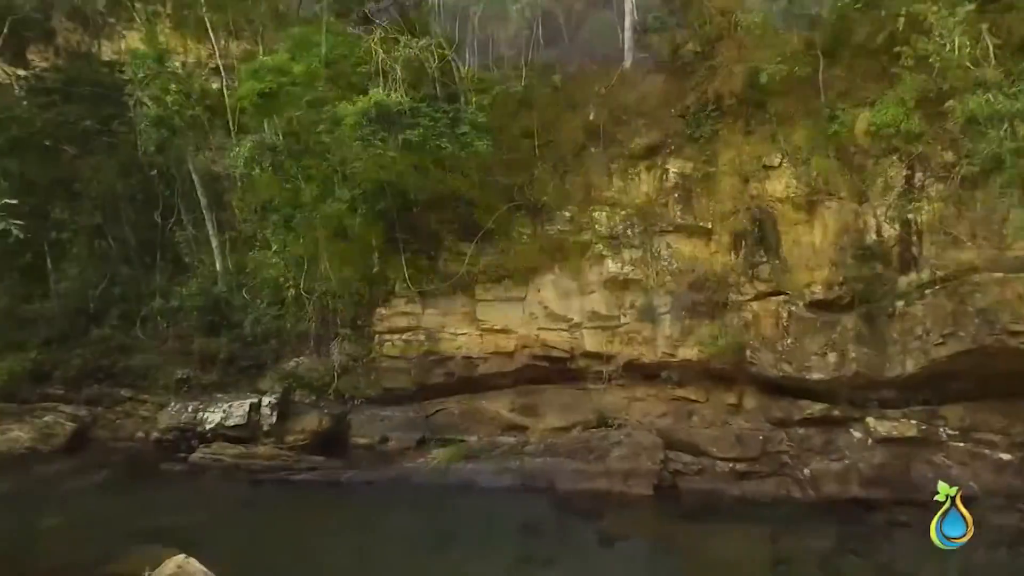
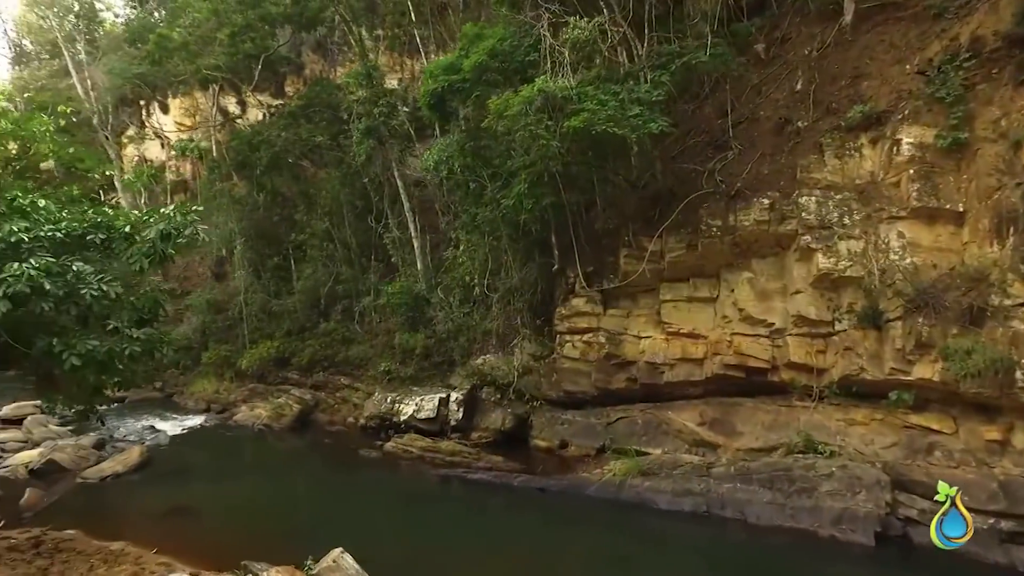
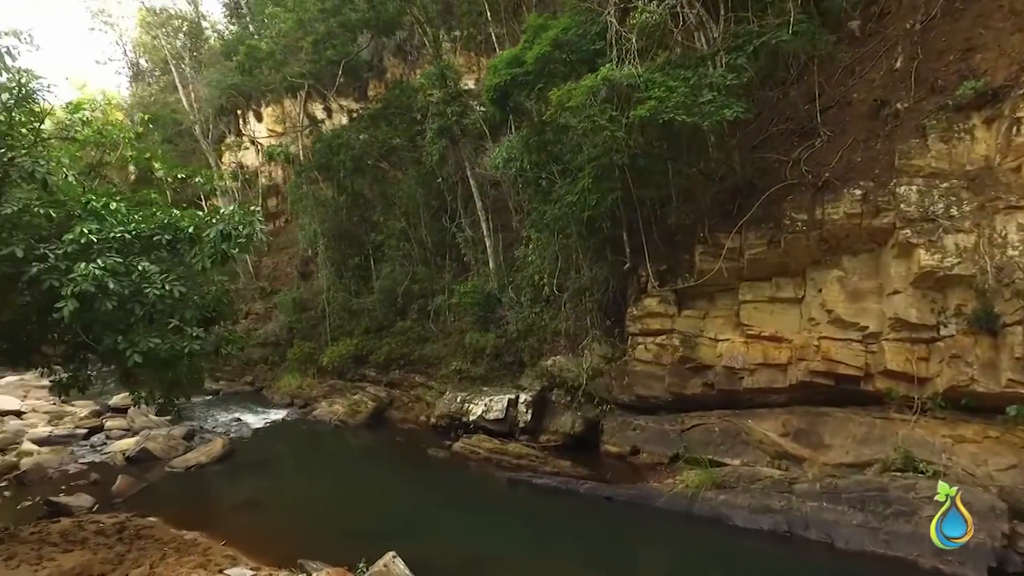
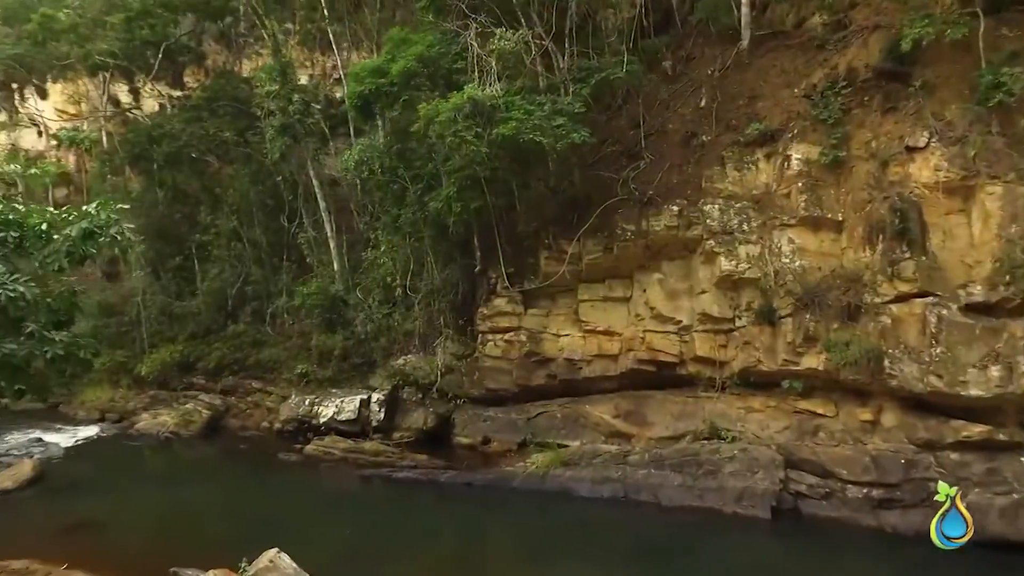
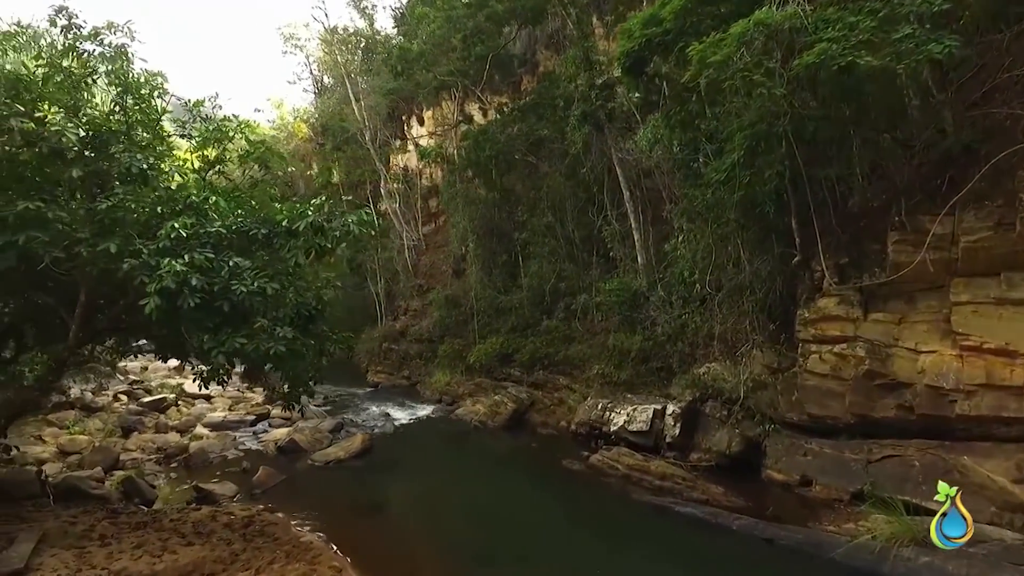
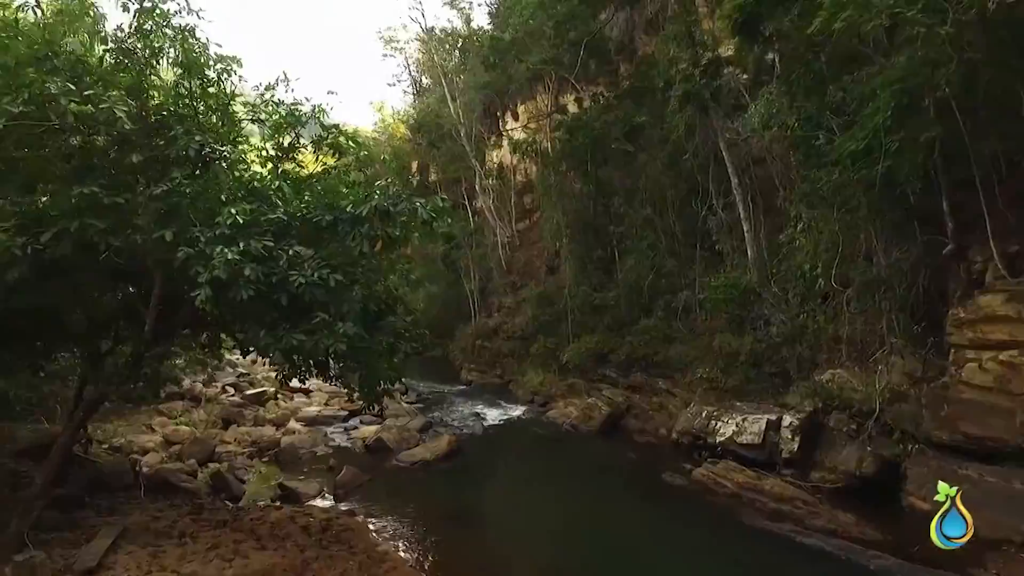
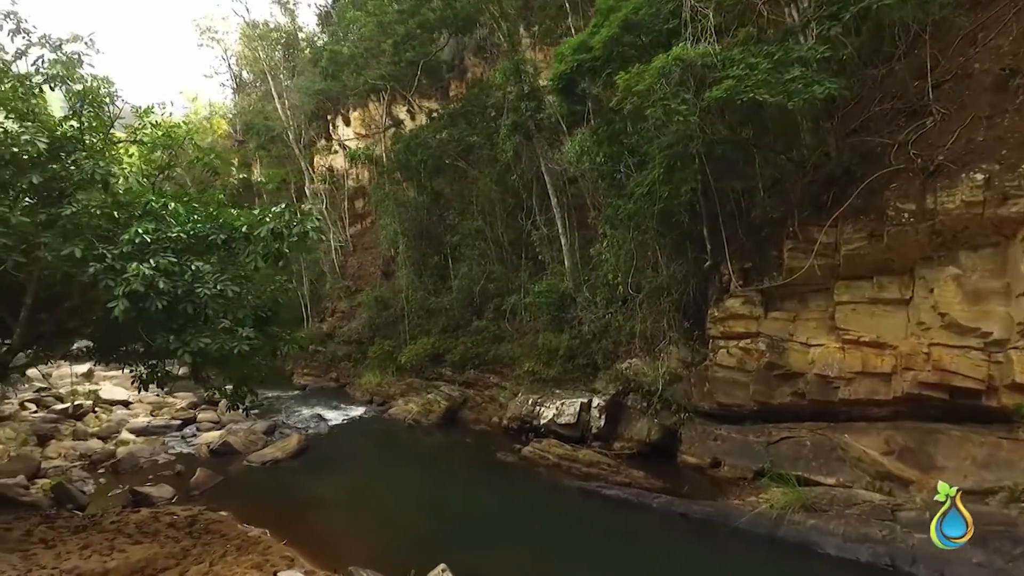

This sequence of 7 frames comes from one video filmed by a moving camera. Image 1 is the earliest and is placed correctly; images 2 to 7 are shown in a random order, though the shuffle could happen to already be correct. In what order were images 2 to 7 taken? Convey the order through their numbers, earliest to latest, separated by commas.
4, 2, 3, 7, 5, 6
